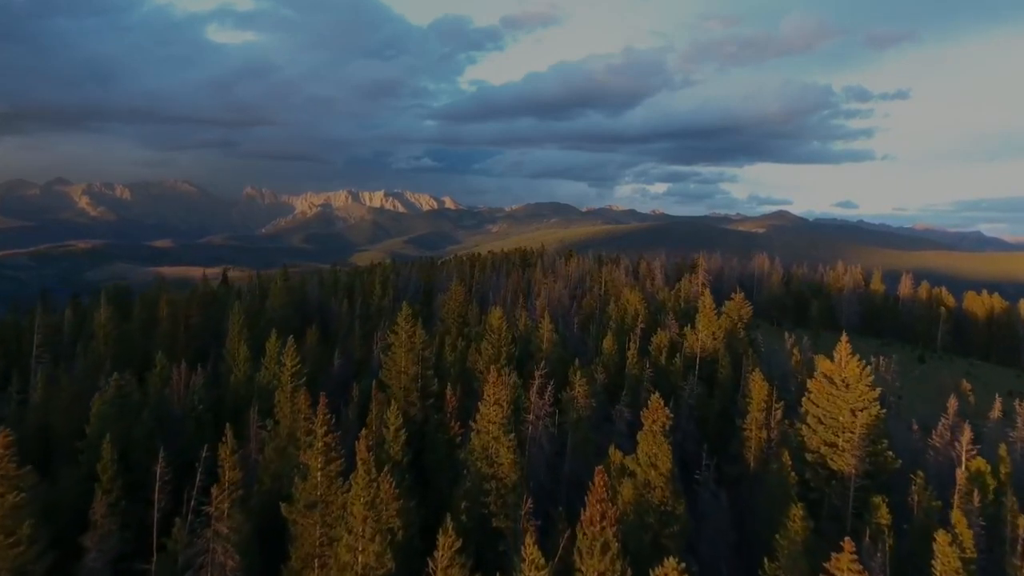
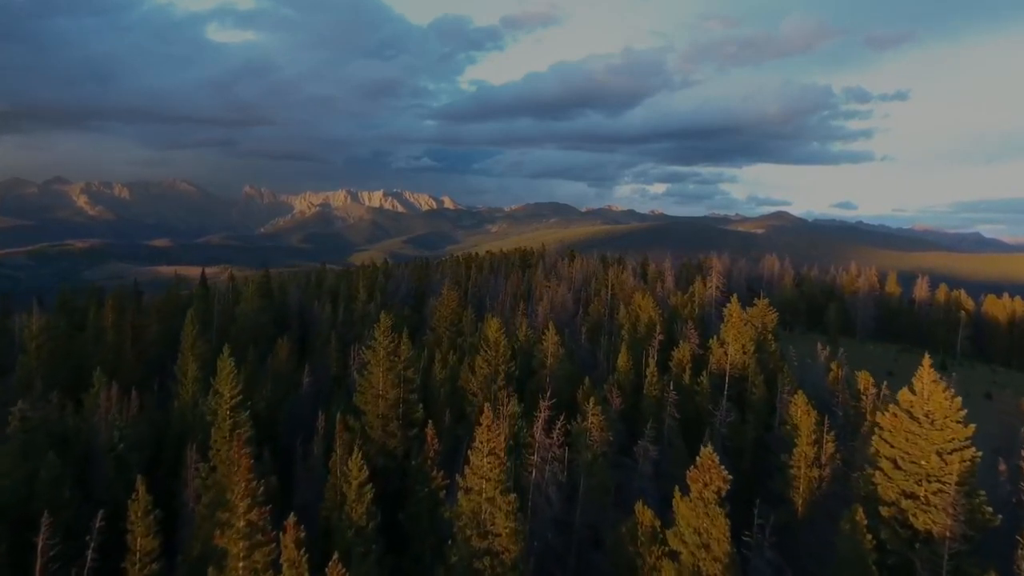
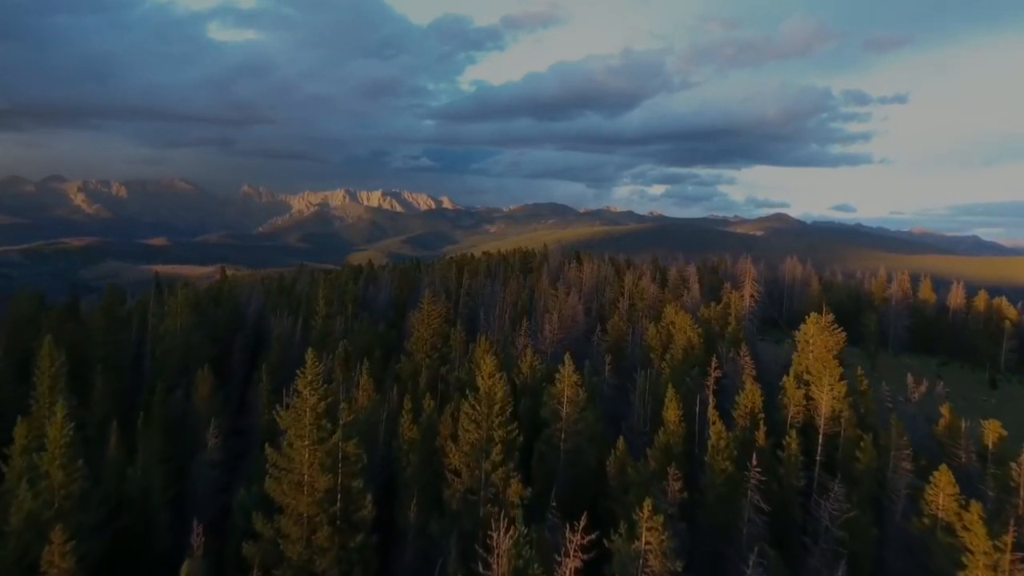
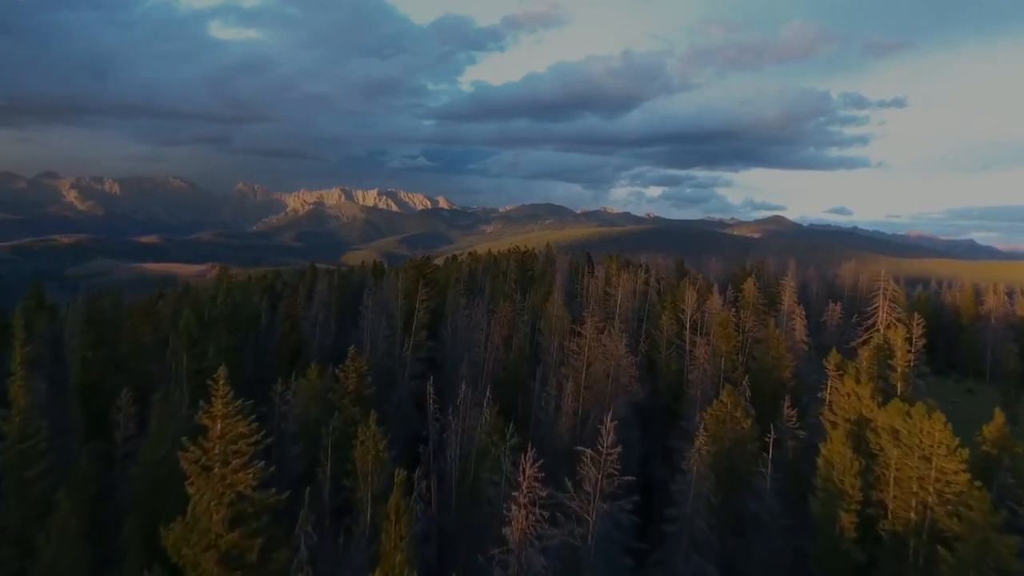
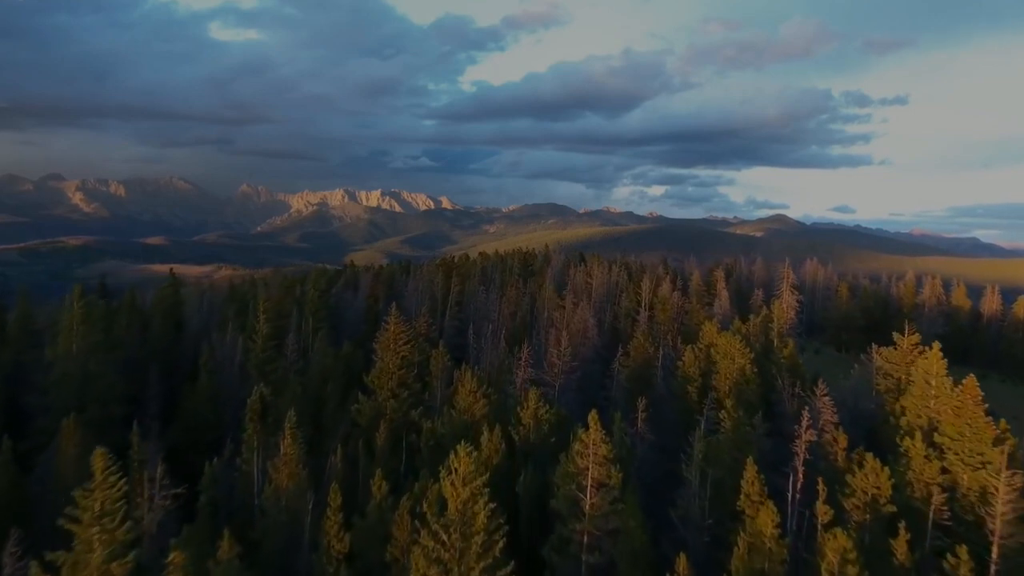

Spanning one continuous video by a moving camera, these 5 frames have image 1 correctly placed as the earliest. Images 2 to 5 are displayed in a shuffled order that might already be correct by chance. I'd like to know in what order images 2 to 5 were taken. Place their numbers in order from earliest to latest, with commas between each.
2, 3, 5, 4
